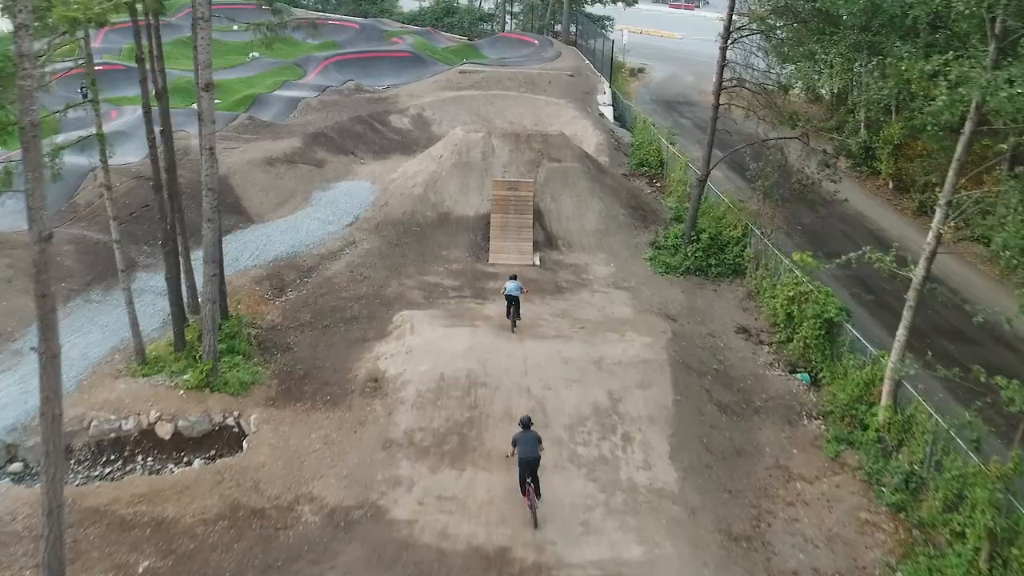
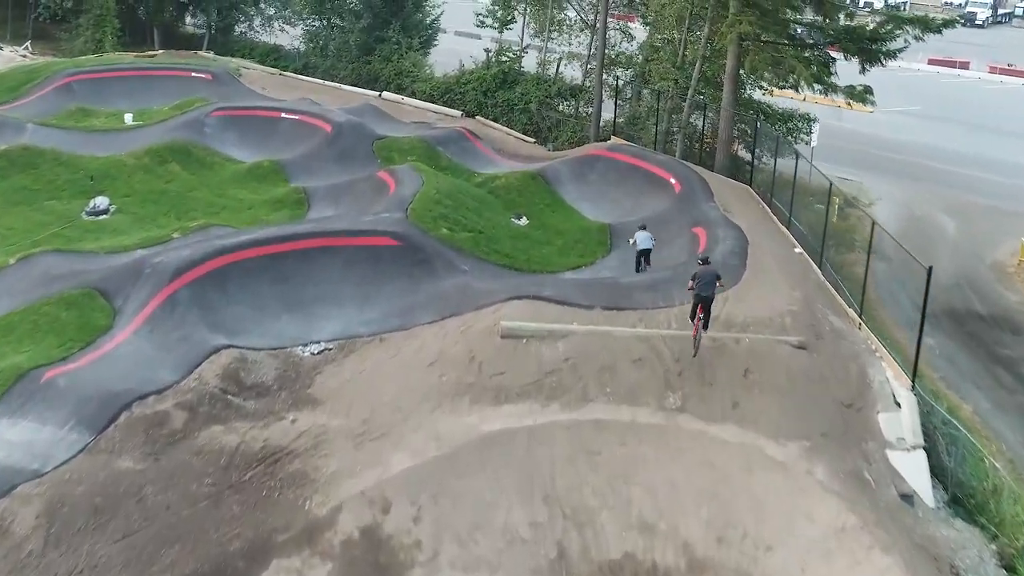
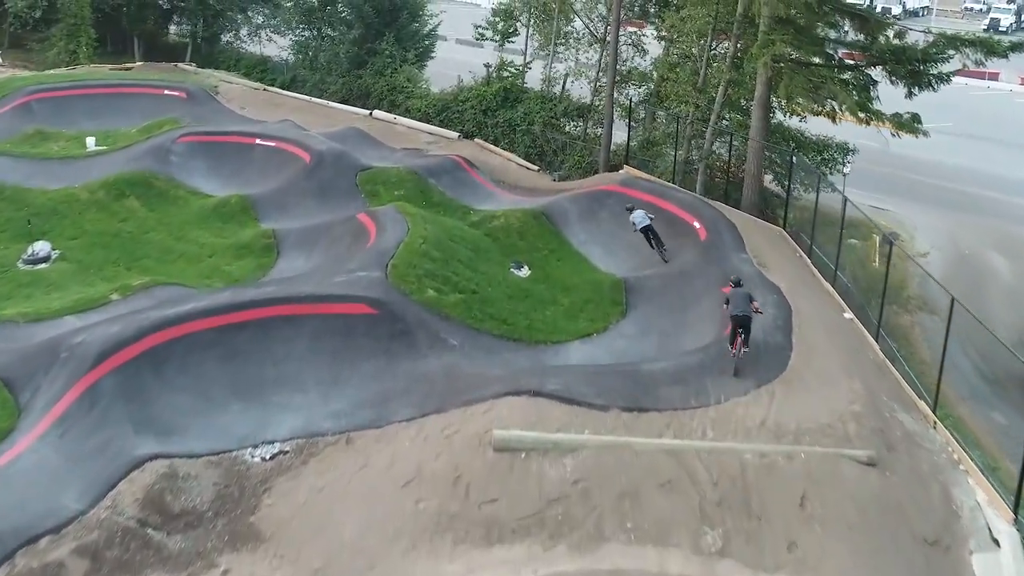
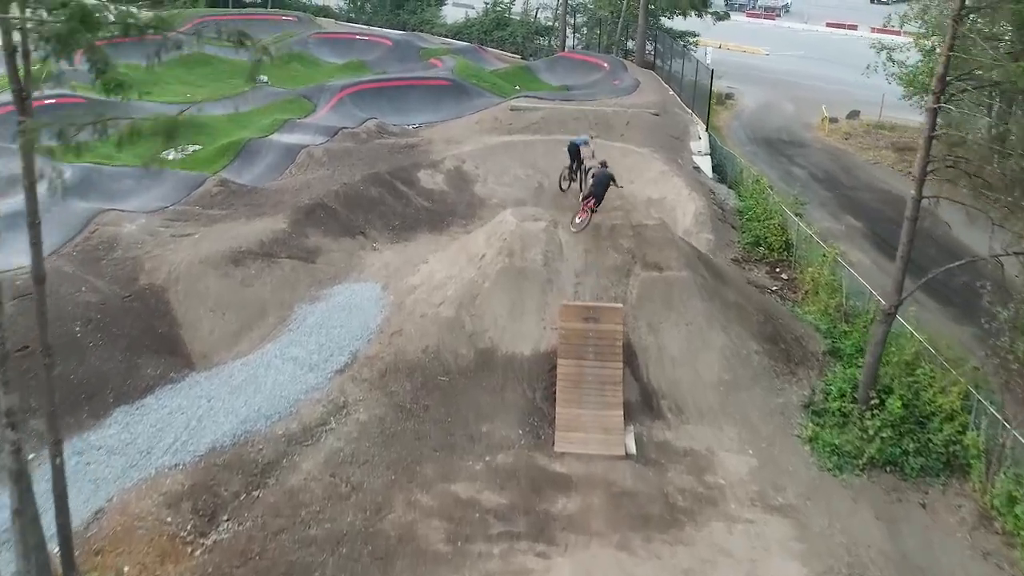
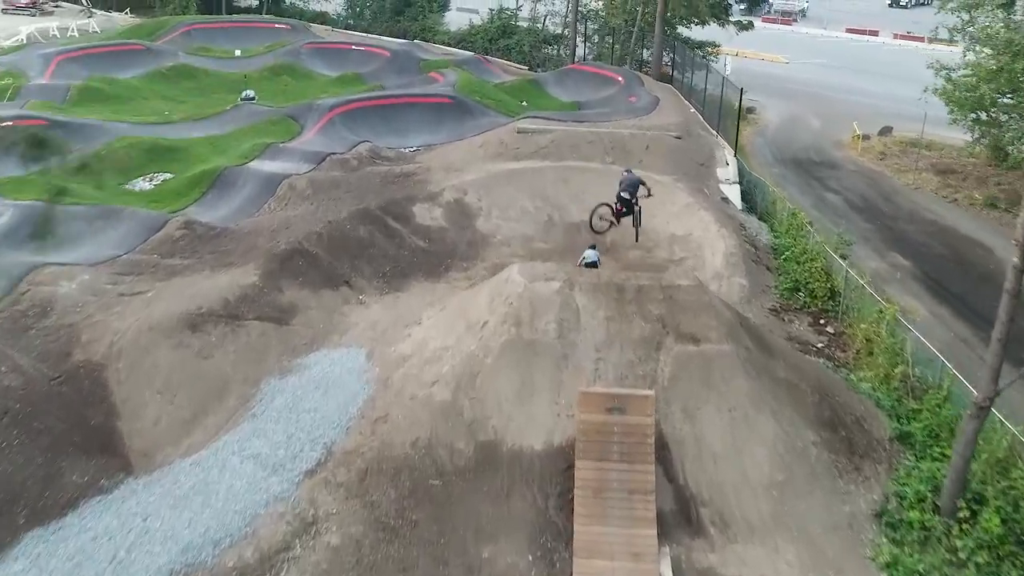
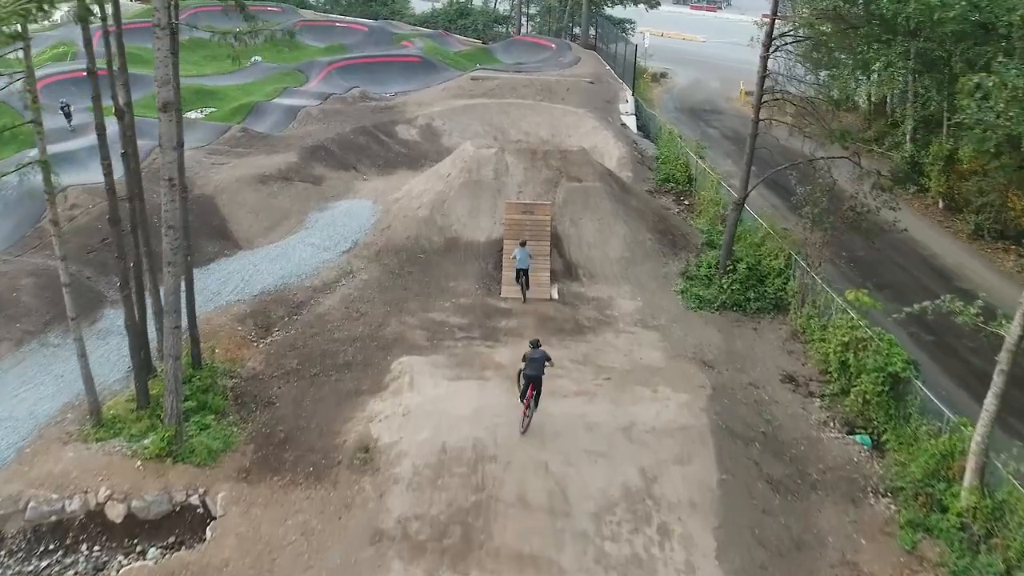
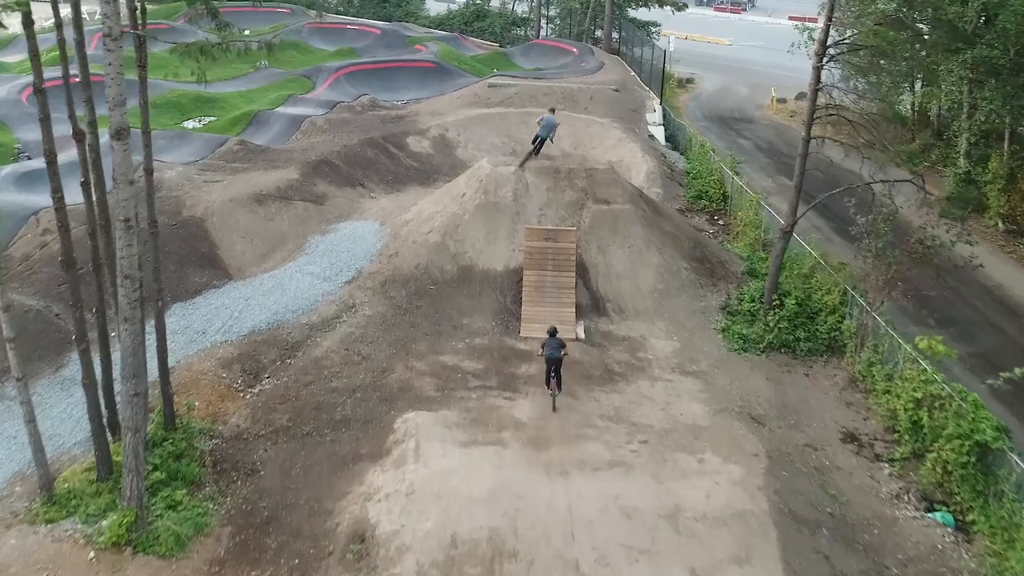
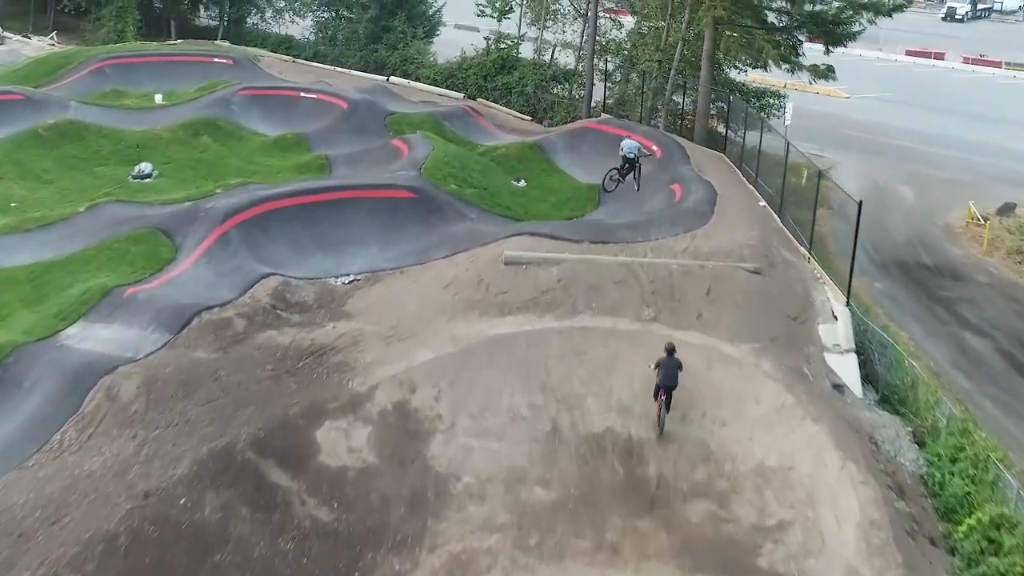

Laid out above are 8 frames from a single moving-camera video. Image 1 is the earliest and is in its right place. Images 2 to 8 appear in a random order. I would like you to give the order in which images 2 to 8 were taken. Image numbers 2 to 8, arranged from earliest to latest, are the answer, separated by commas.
6, 7, 4, 5, 8, 2, 3
